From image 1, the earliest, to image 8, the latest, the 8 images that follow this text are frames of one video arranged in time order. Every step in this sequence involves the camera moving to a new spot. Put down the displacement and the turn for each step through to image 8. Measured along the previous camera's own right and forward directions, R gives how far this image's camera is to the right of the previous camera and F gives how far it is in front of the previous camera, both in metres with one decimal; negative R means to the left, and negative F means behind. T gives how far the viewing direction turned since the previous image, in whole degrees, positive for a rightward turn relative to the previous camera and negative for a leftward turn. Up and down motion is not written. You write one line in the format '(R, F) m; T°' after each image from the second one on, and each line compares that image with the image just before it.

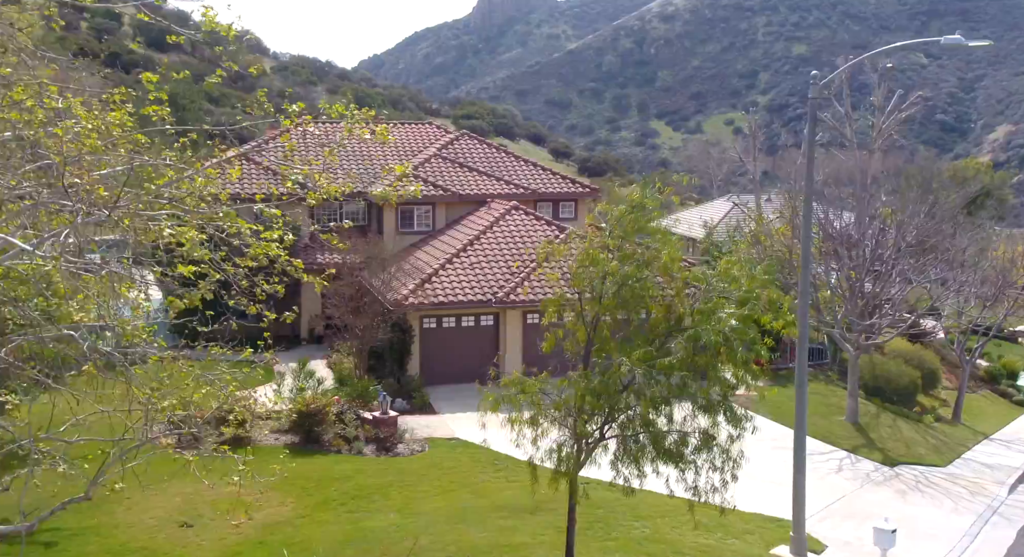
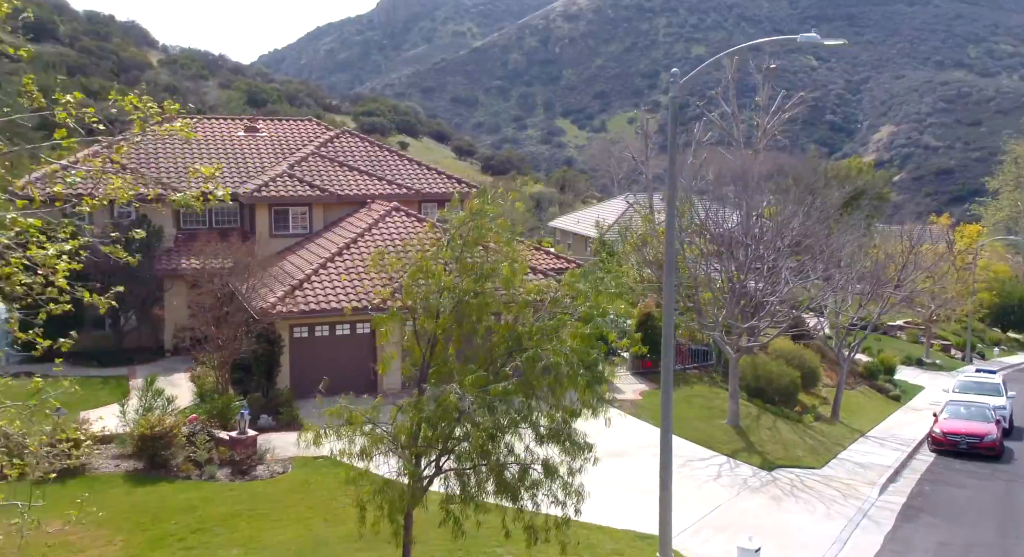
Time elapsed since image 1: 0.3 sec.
(+0.4, +0.4) m; +6°
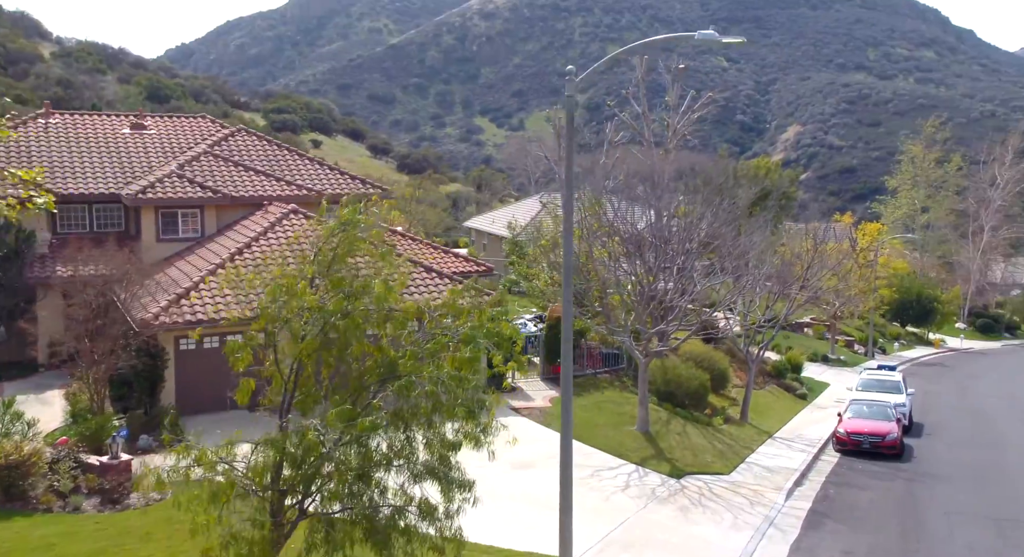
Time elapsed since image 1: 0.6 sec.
(+0.2, +0.5) m; +5°
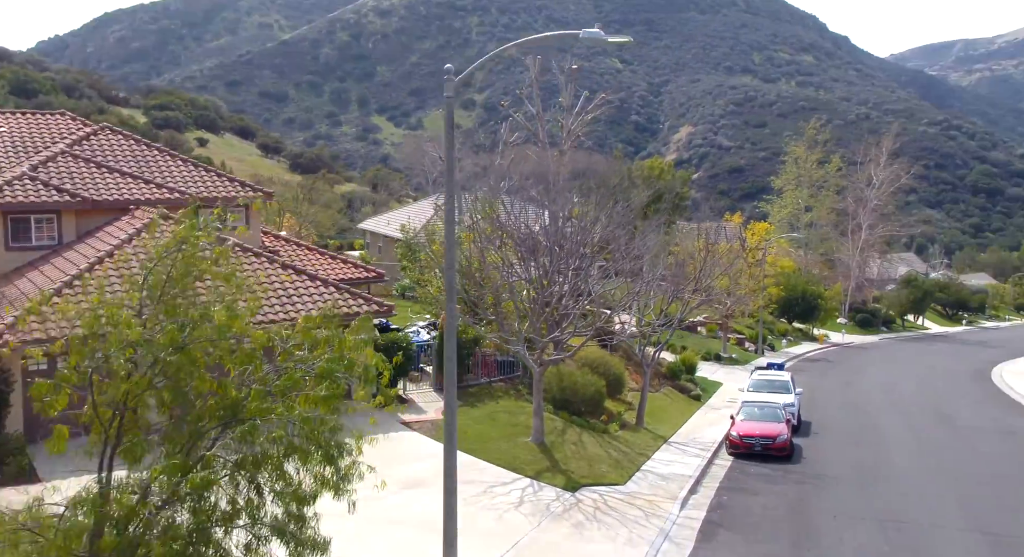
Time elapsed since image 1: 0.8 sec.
(+0.2, +0.6) m; +6°
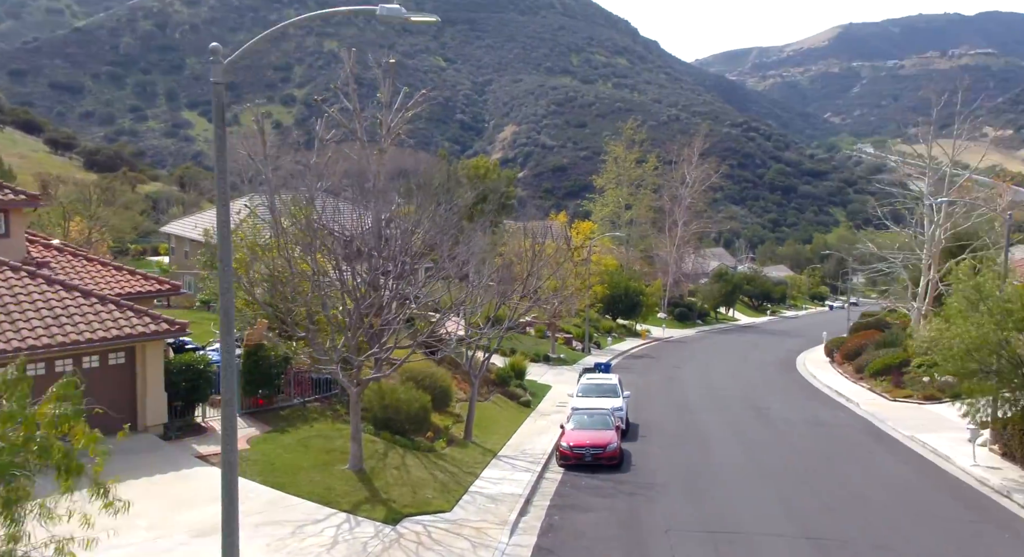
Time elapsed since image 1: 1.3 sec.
(+0.2, +1.2) m; +10°
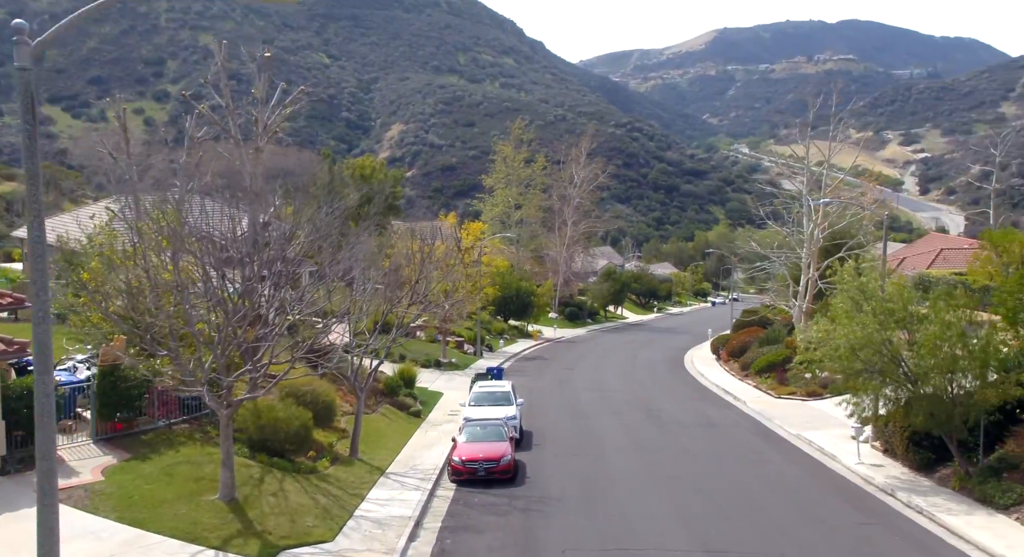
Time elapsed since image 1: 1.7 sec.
(+0.1, +0.9) m; +6°
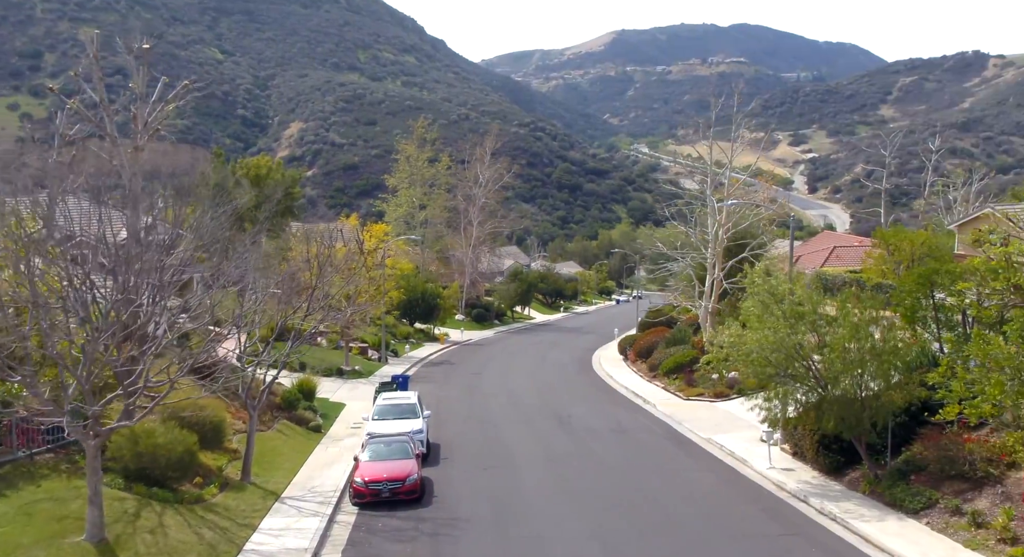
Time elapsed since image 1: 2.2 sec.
(0.0, +1.0) m; +6°
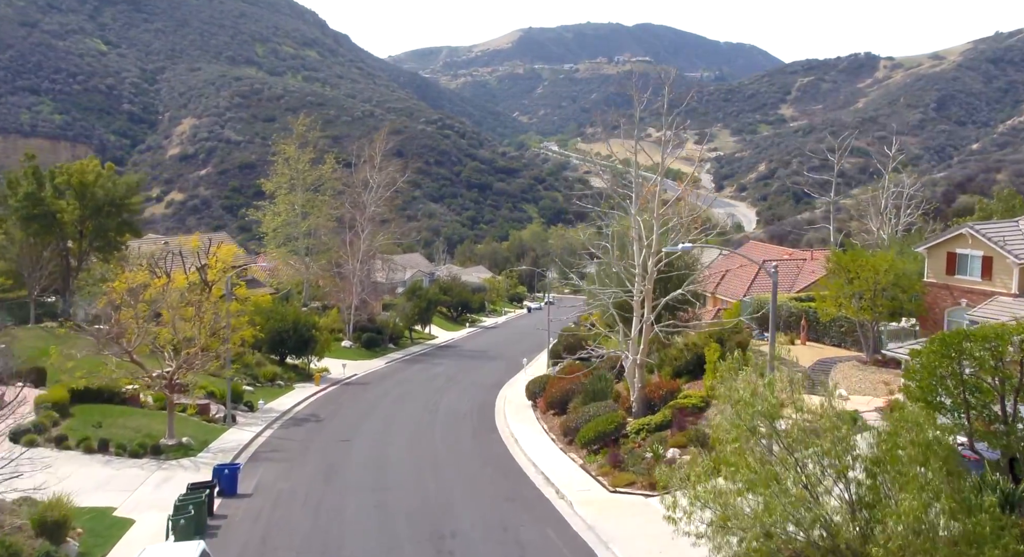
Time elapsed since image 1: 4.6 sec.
(+1.1, +8.0) m; +5°
